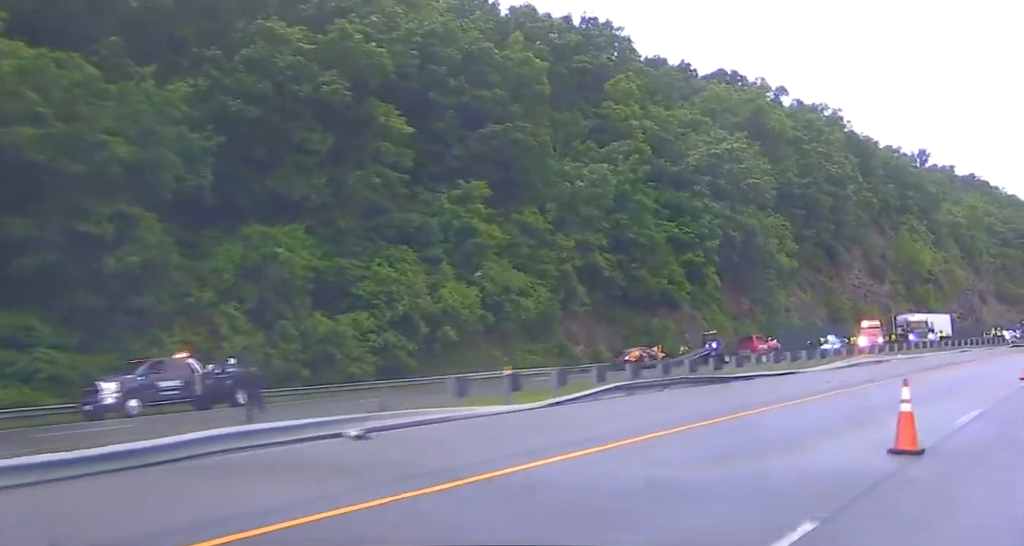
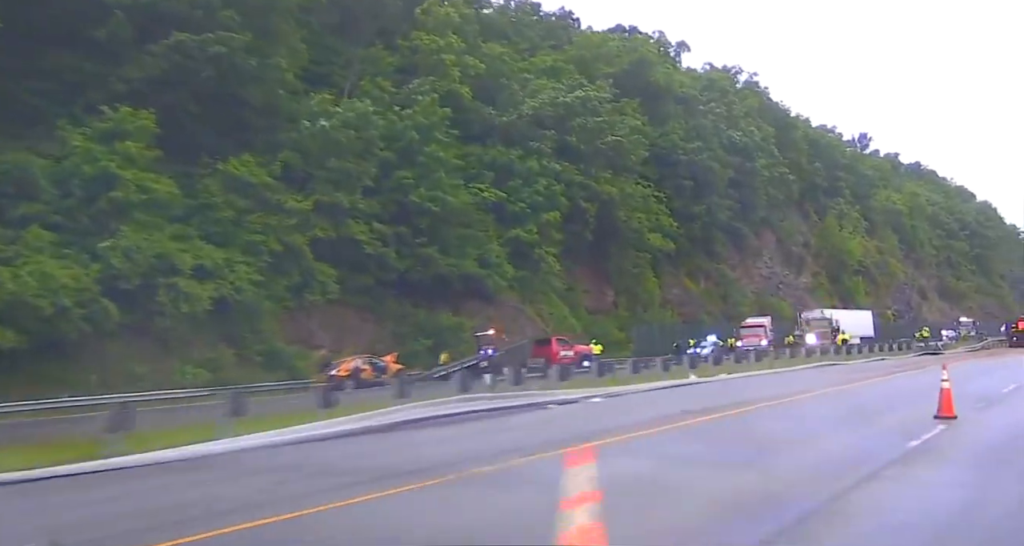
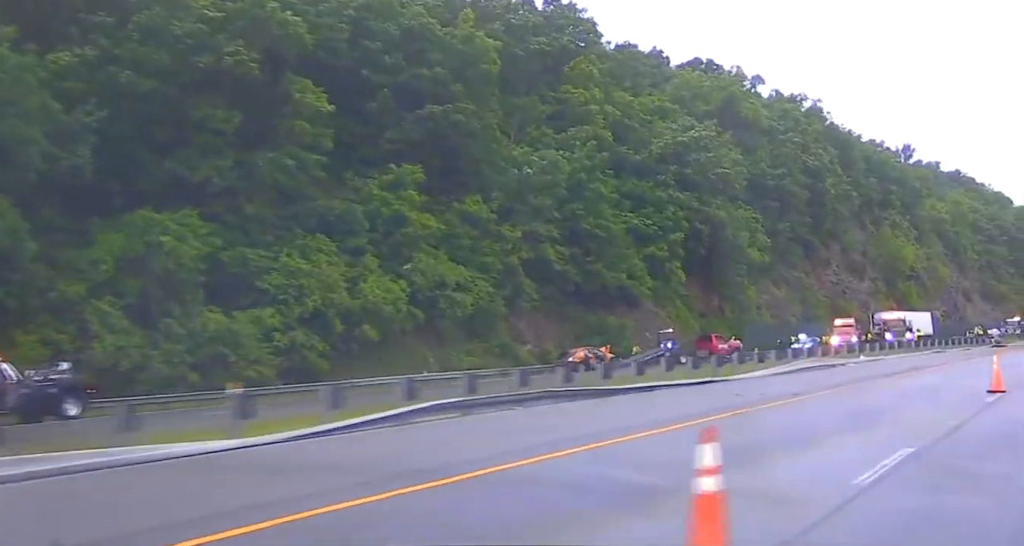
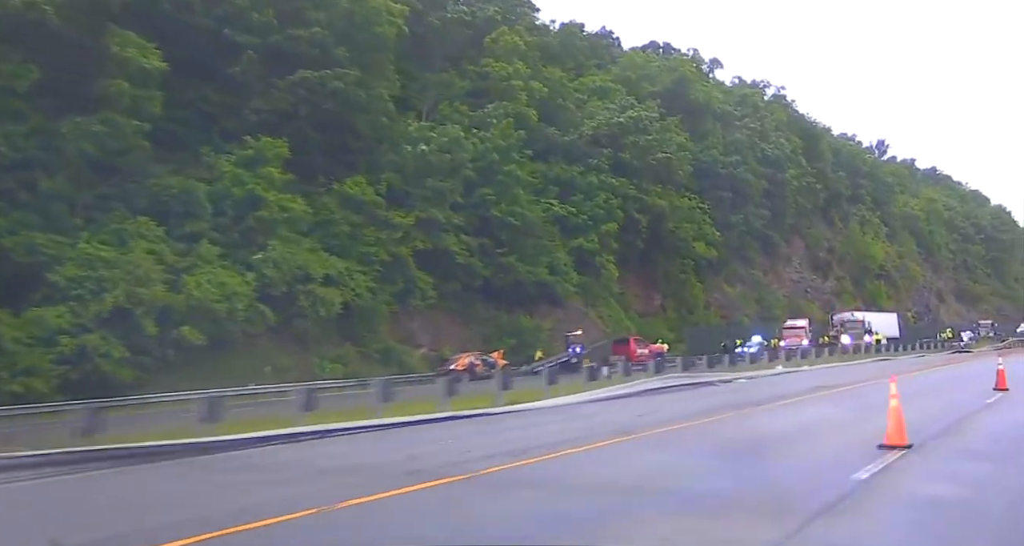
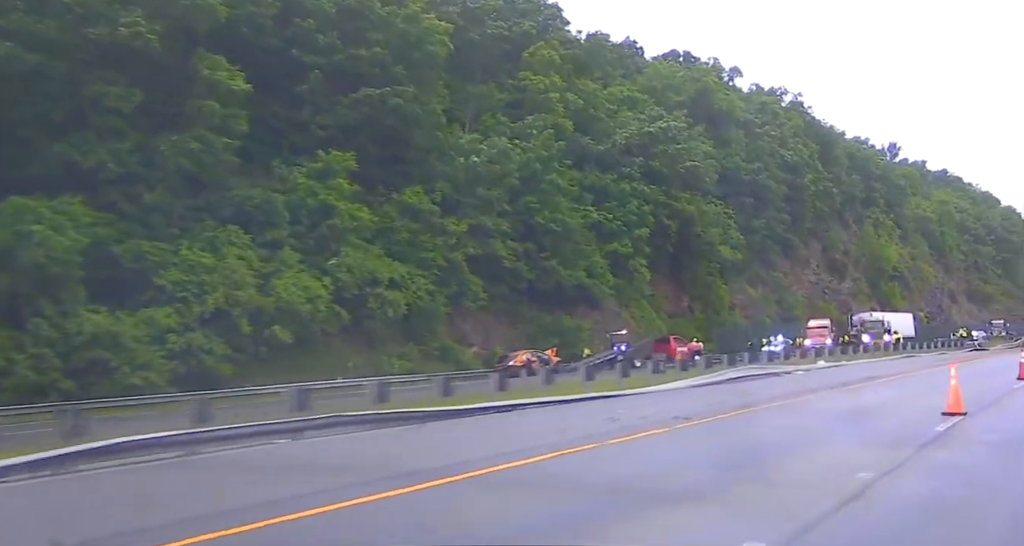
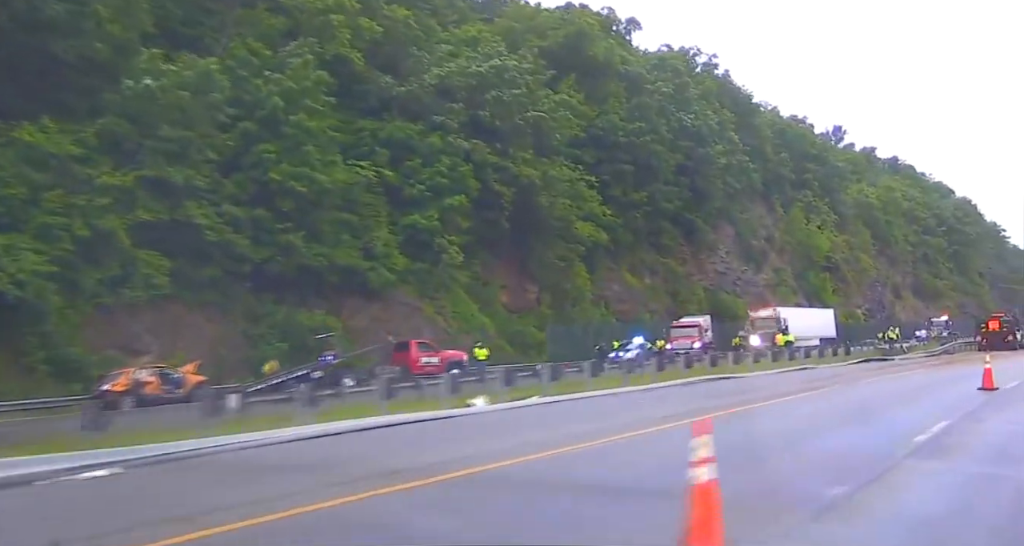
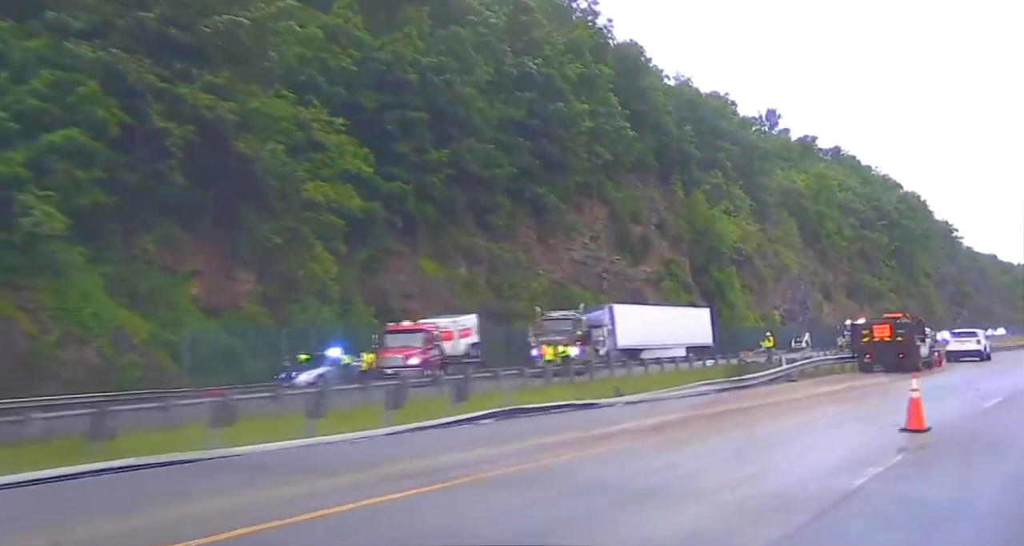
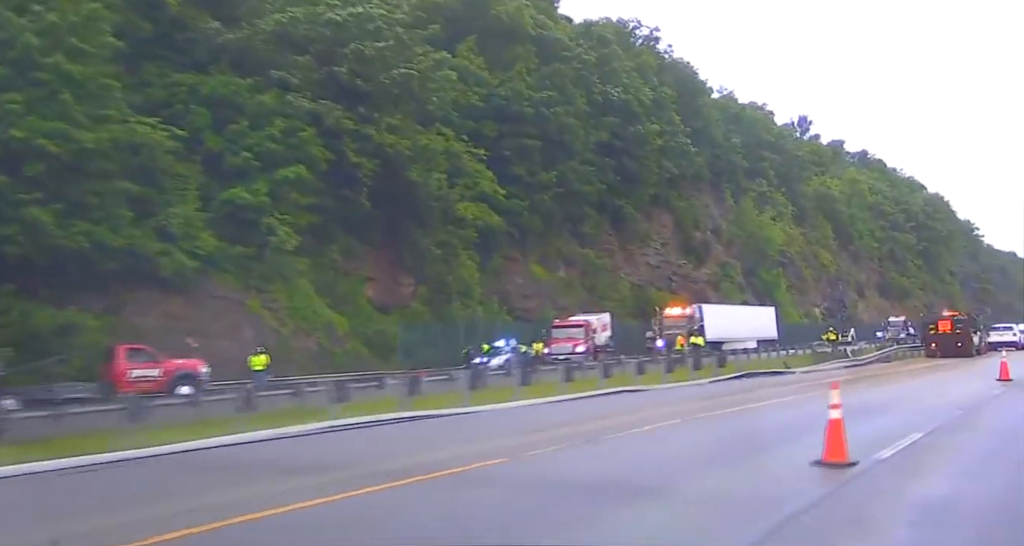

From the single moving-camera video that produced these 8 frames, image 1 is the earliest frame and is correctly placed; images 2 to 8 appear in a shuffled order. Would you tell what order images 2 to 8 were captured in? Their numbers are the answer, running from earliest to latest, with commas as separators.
3, 5, 4, 2, 6, 8, 7
